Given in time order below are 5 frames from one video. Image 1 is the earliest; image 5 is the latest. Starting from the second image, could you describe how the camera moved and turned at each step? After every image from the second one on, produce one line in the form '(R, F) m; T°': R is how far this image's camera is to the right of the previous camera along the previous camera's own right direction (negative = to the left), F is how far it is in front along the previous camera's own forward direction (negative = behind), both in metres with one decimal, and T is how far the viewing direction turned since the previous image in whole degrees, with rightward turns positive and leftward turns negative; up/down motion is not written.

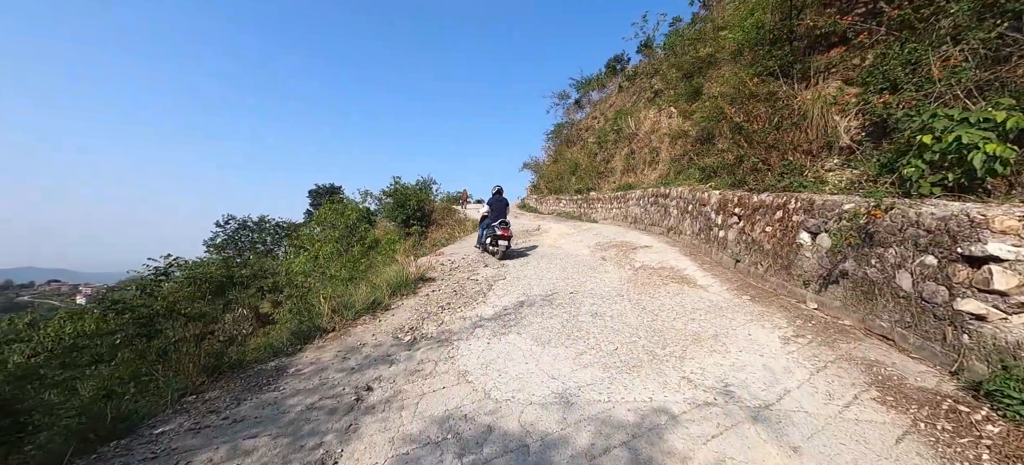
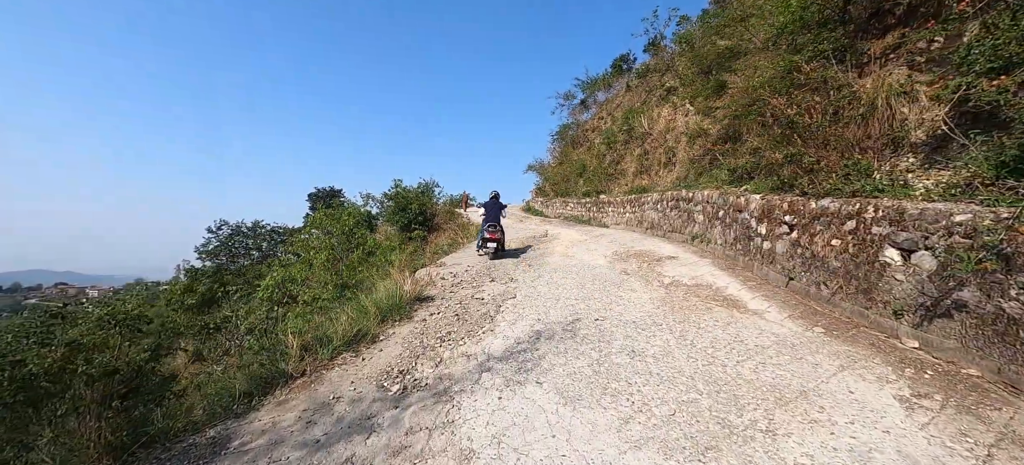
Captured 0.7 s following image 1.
(-0.1, +0.9) m; -1°
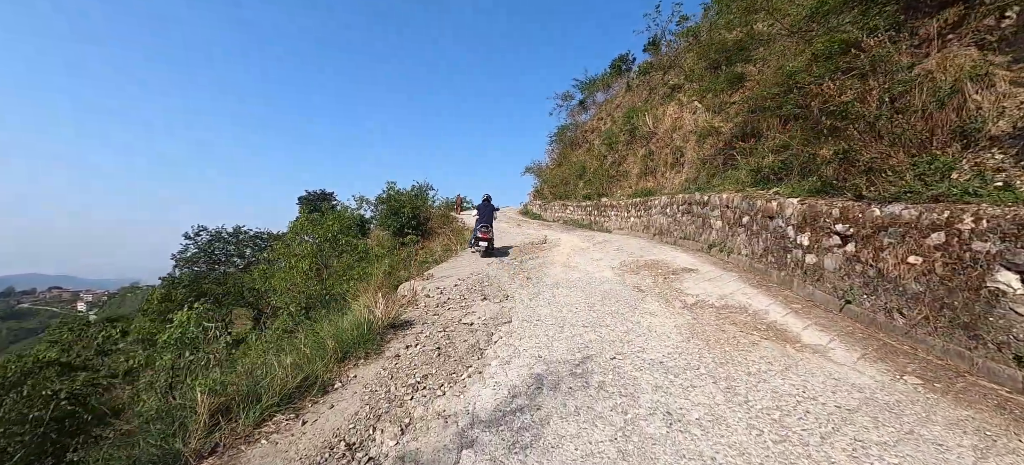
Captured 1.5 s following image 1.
(0.0, +1.0) m; 0°
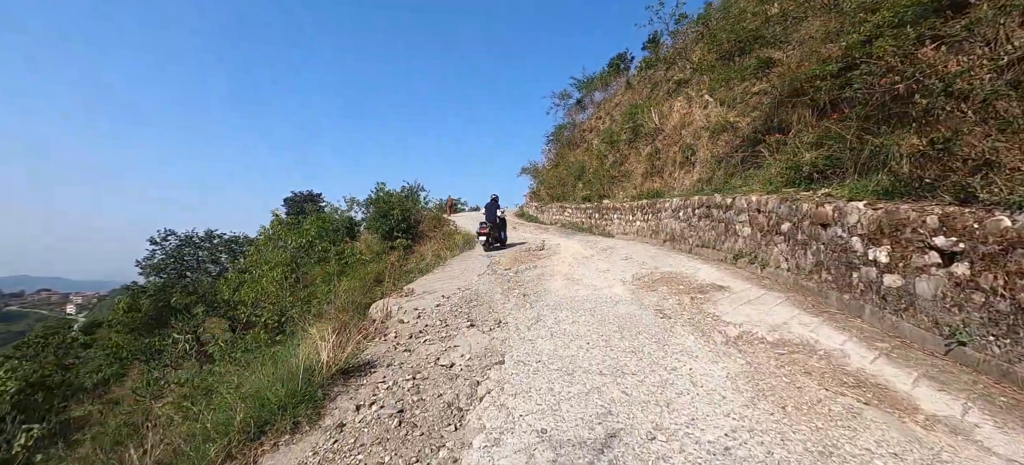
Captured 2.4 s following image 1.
(0.0, +1.2) m; +1°
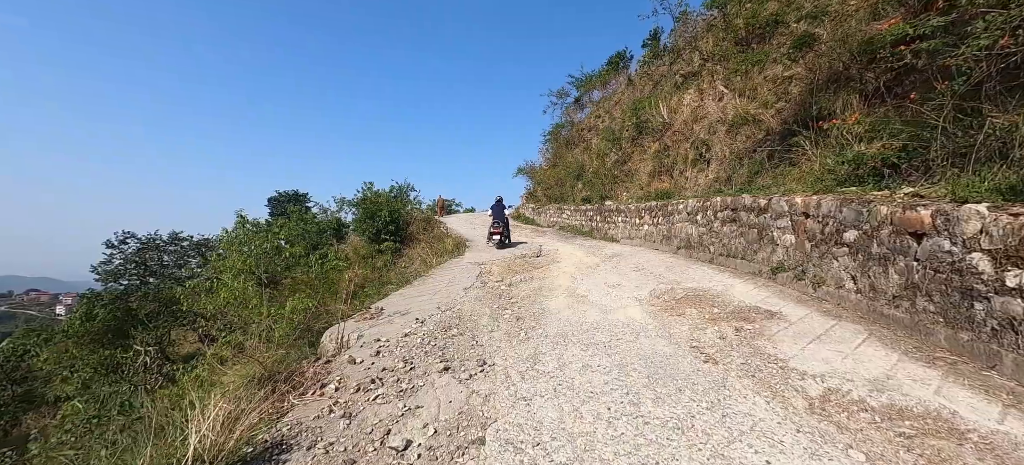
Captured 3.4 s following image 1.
(+0.1, +1.3) m; +1°
